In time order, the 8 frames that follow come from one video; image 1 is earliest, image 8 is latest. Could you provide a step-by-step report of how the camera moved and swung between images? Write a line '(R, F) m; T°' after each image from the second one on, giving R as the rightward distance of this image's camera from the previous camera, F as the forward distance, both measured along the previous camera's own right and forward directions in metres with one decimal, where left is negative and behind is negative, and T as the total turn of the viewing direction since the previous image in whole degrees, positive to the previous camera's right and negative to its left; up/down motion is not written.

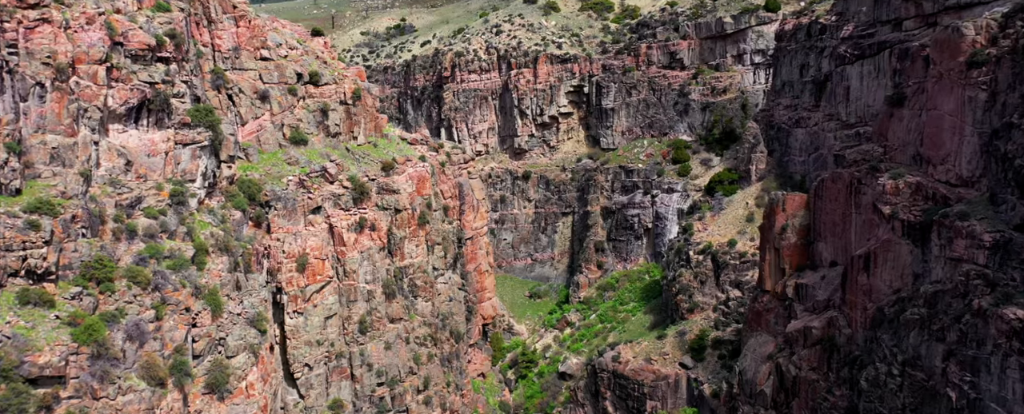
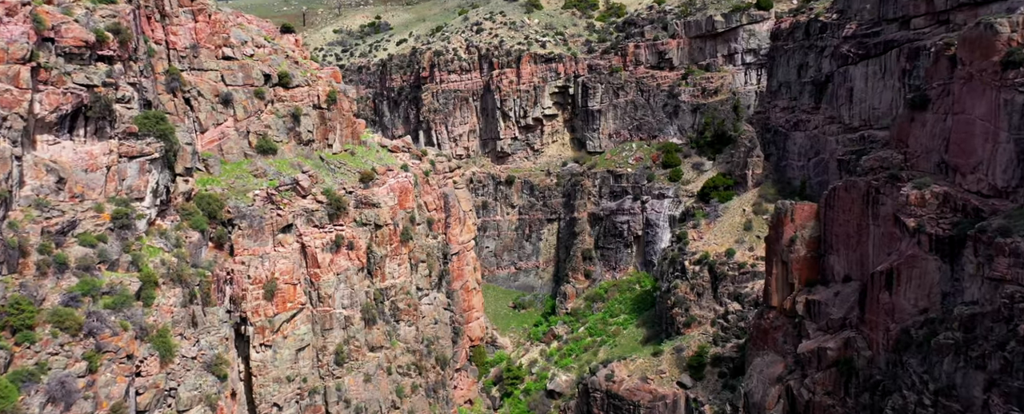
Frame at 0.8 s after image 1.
(-0.6, +2.7) m; +2°
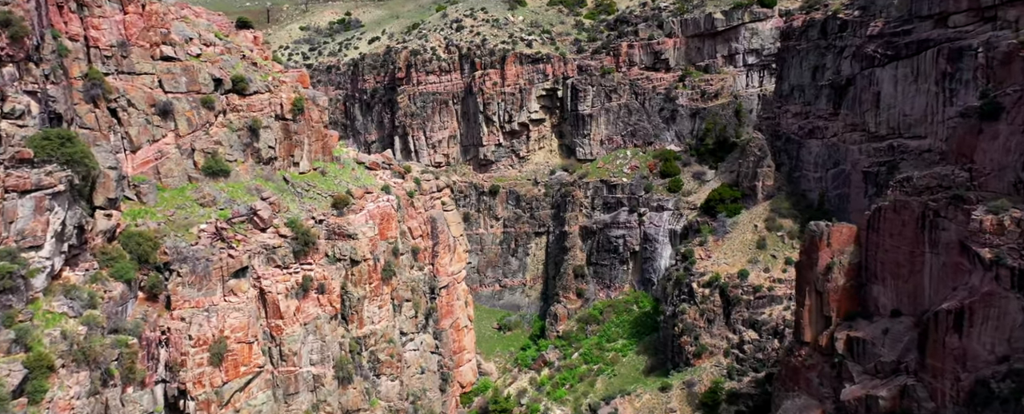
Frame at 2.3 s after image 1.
(-1.0, +4.5) m; +2°
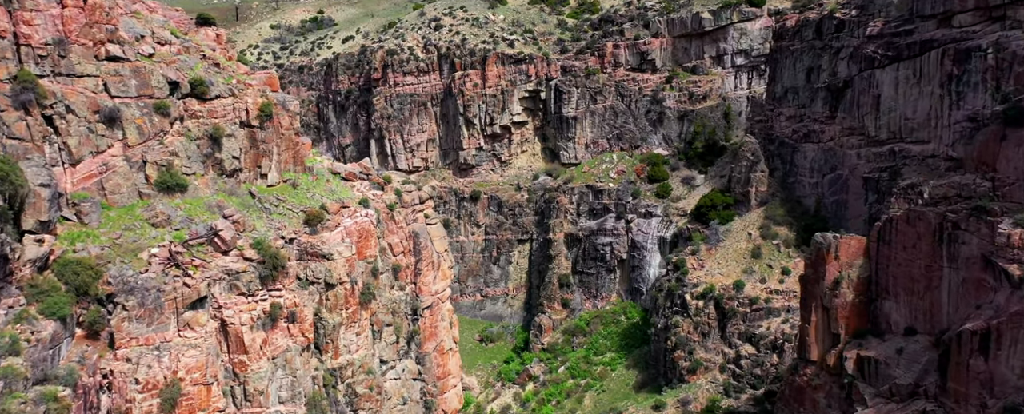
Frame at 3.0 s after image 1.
(-0.4, +2.1) m; +2°
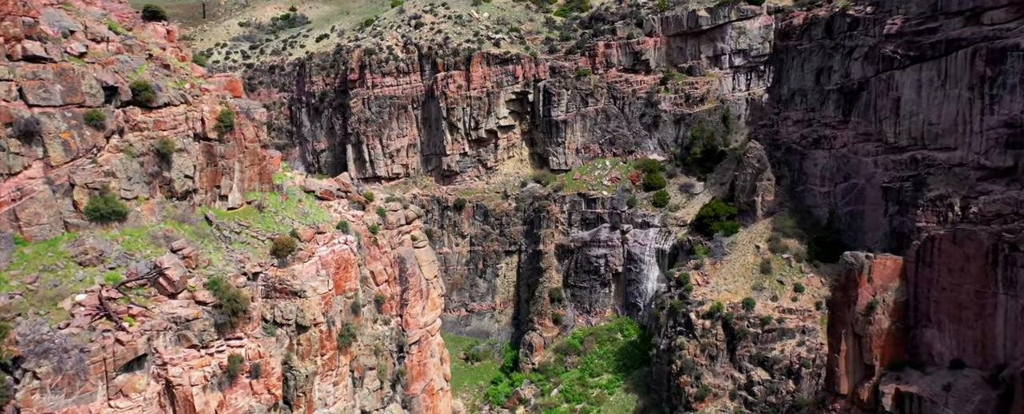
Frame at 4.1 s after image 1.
(-0.6, +3.1) m; +2°
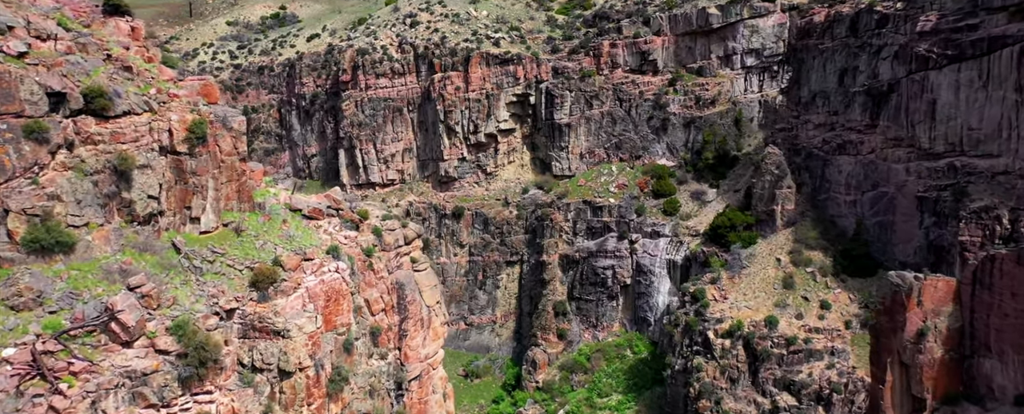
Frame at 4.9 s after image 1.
(-0.5, +2.5) m; +1°
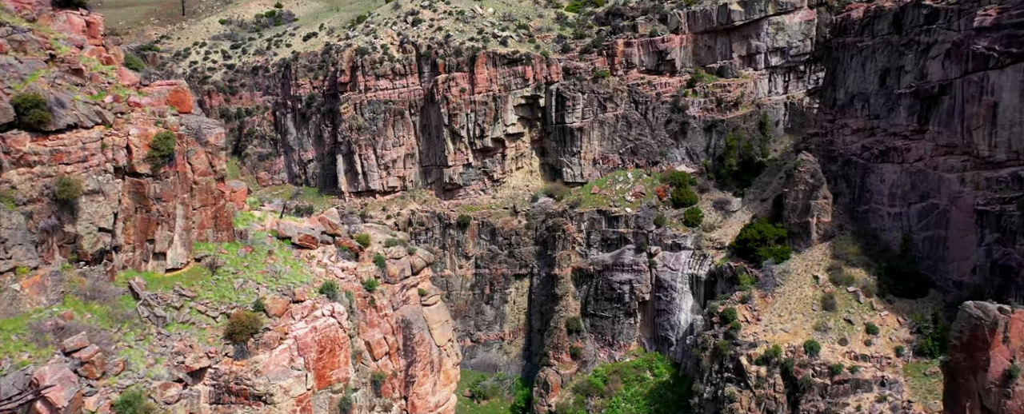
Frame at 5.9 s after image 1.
(-0.6, +2.8) m; 0°
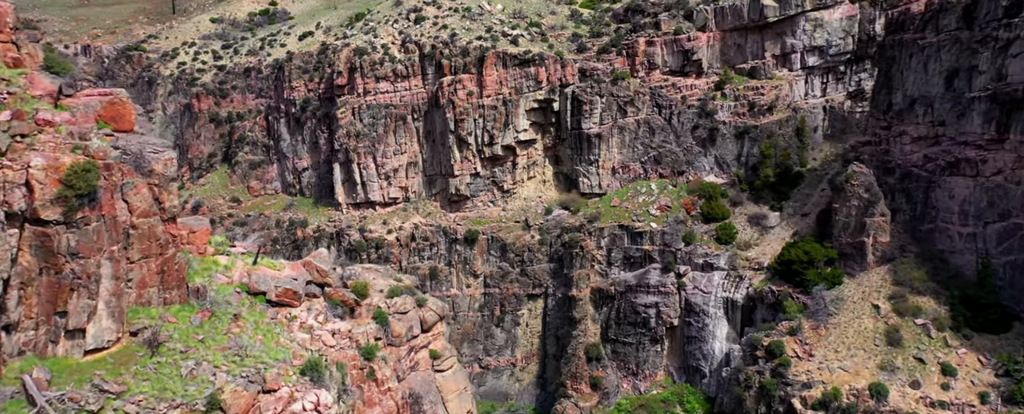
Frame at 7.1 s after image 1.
(-0.7, +3.8) m; 0°
